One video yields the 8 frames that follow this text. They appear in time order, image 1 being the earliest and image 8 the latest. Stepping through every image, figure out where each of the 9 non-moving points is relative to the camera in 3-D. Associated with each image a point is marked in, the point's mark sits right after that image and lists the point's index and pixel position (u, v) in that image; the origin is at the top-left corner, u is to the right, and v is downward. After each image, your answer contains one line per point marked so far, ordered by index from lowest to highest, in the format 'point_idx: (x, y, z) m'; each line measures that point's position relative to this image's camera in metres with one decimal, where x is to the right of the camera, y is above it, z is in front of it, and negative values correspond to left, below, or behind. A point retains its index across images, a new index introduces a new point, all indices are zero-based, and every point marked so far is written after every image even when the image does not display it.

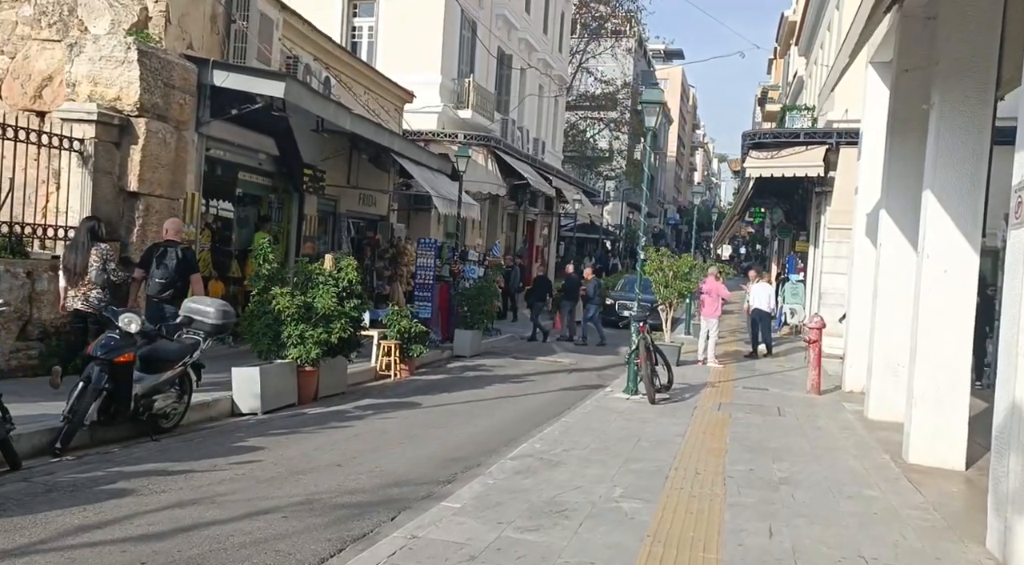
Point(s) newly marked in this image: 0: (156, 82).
0: (-4.2, +2.4, +12.9) m
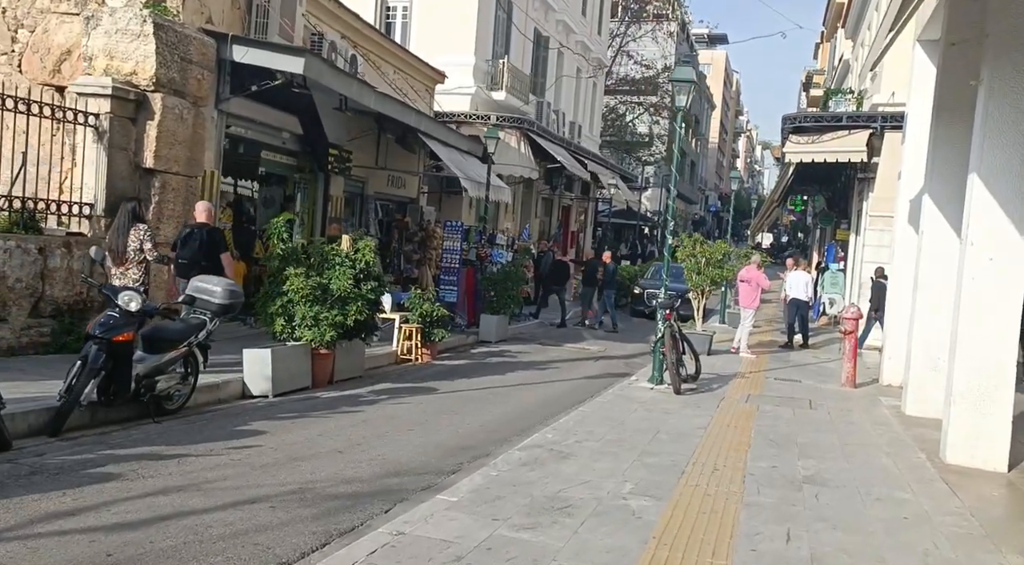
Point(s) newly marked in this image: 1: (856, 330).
0: (-3.9, +2.6, +12.6) m
1: (+4.8, -0.7, +15.1) m
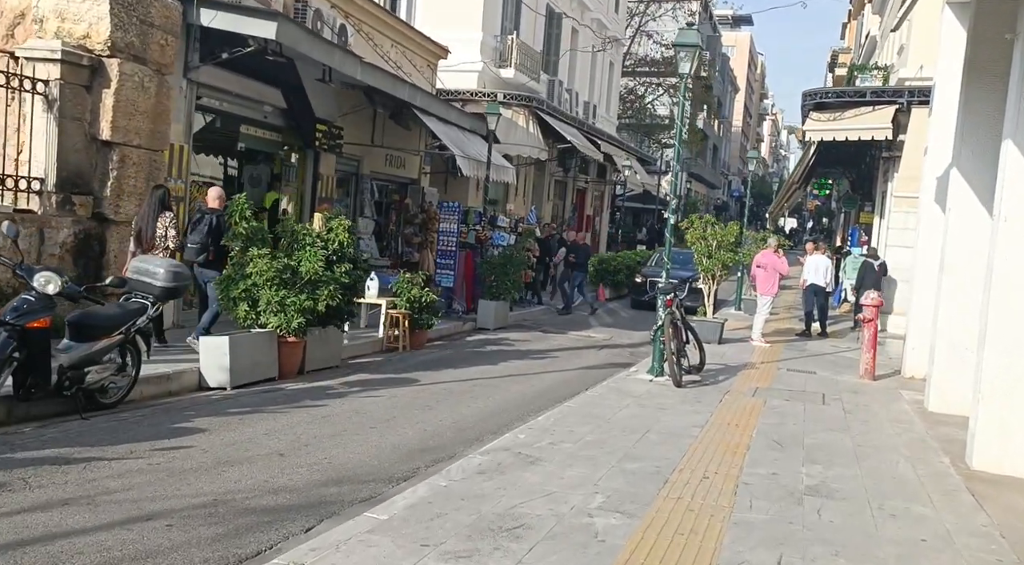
0: (-4.1, +2.8, +11.7) m
1: (+4.7, -0.5, +14.0) m
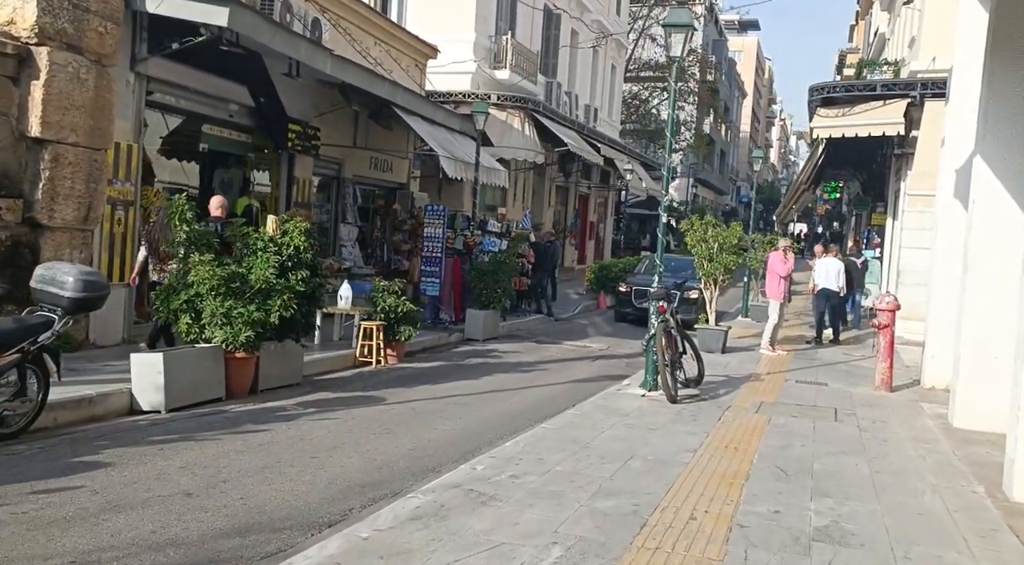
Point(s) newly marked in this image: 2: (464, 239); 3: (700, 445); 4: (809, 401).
0: (-4.3, +2.7, +10.6) m
1: (+4.4, -0.5, +12.8) m
2: (-0.8, +0.7, +19.1) m
3: (+1.4, -1.2, +8.3) m
4: (+3.2, -1.3, +11.7) m
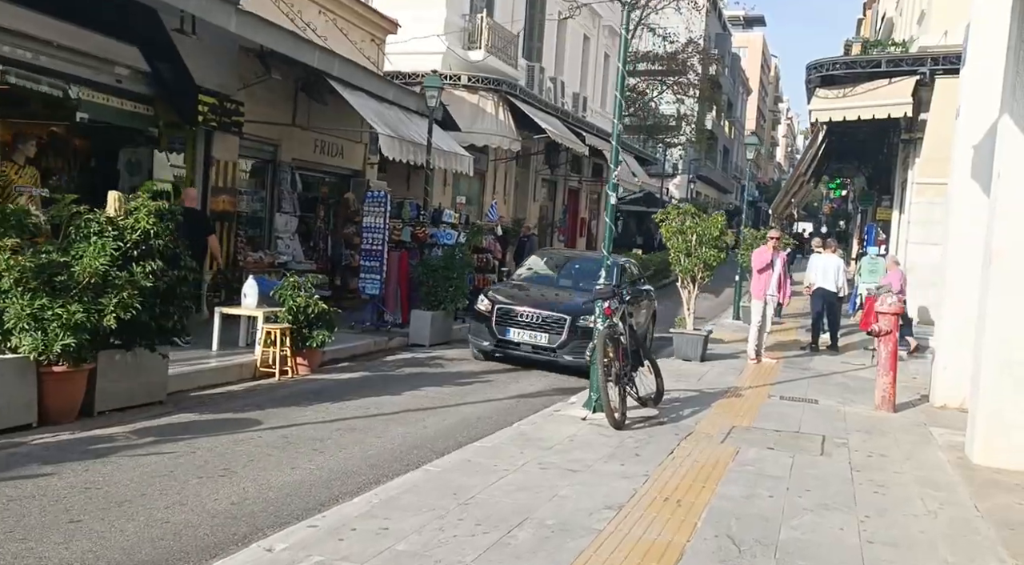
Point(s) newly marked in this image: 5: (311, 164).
0: (-5.1, +2.8, +8.4) m
1: (+3.7, -0.5, +10.6) m
2: (-1.5, +0.8, +17.0) m
3: (+0.7, -1.2, +6.1) m
4: (+2.4, -1.2, +9.5) m
5: (-3.4, +2.0, +18.2) m
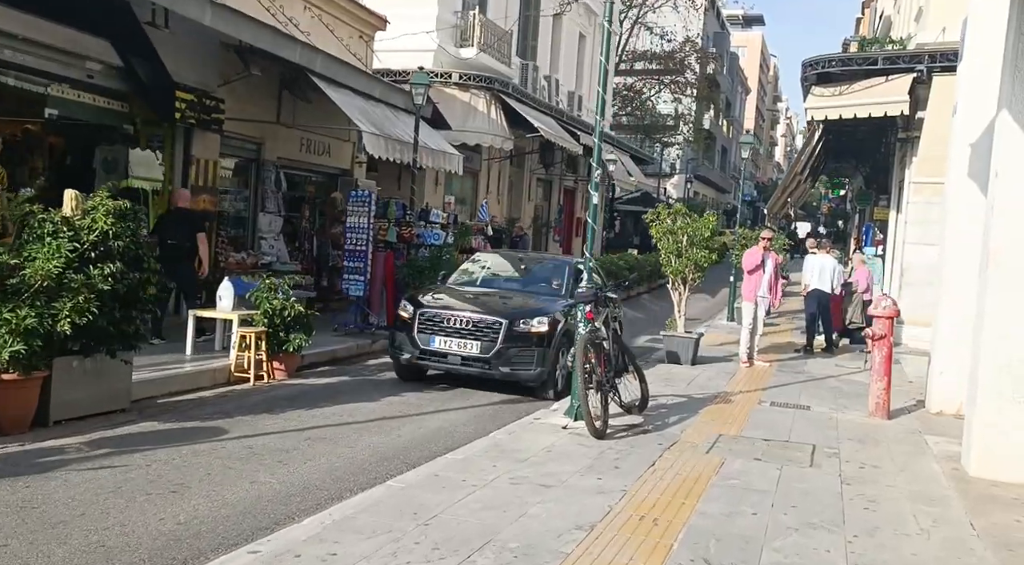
0: (-5.3, +2.7, +8.1) m
1: (+3.5, -0.5, +10.2) m
2: (-1.7, +0.8, +16.6) m
3: (+0.5, -1.2, +5.8) m
4: (+2.3, -1.3, +9.1) m
5: (-3.5, +2.0, +17.8) m
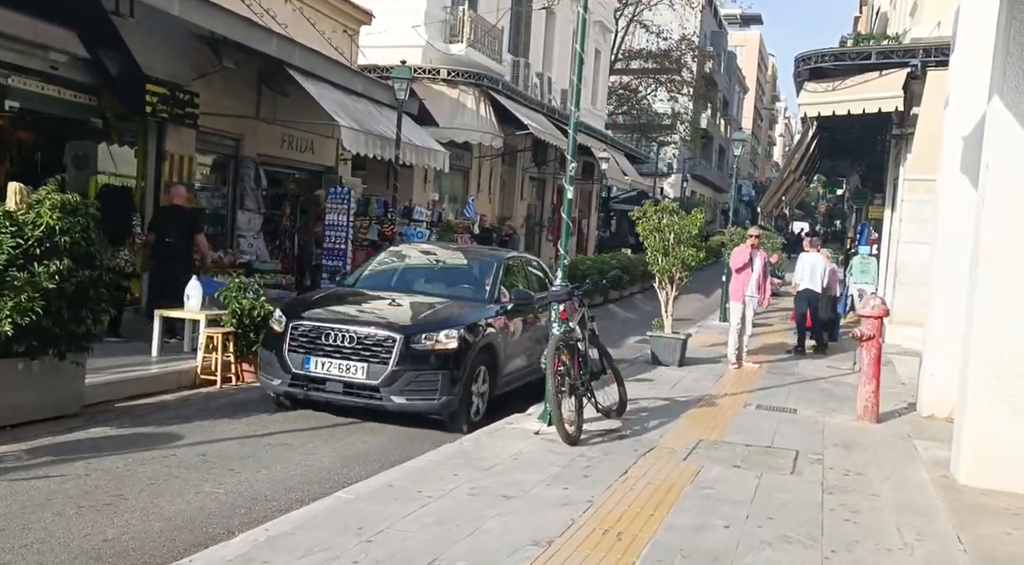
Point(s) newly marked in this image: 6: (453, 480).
0: (-5.5, +2.7, +7.7) m
1: (+3.3, -0.5, +9.8) m
2: (-2.0, +0.8, +16.2) m
3: (+0.3, -1.2, +5.4) m
4: (+2.0, -1.2, +8.7) m
5: (-3.8, +2.0, +17.4) m
6: (-0.3, -1.1, +6.4) m
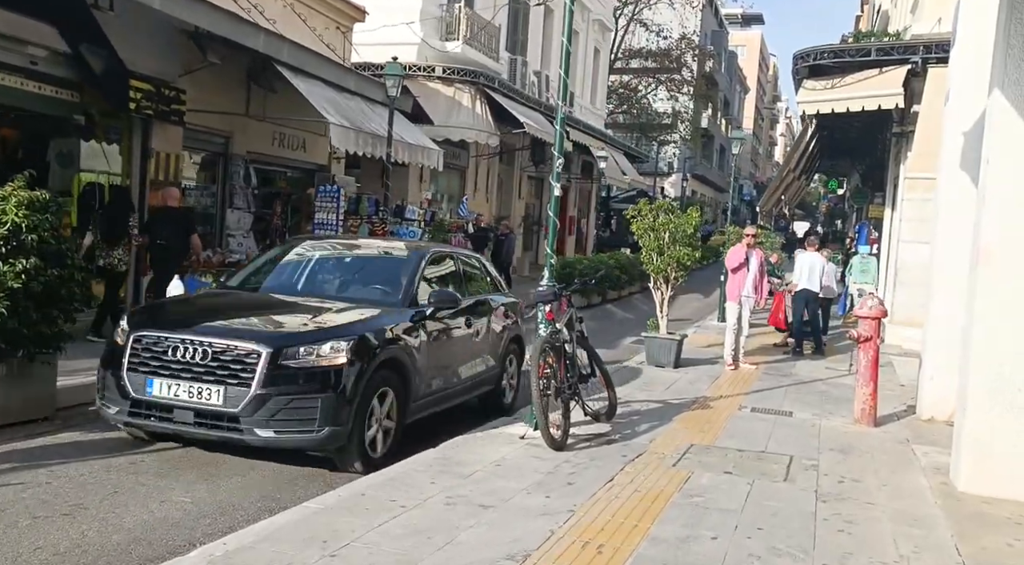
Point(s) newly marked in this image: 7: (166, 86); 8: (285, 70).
0: (-5.6, +2.8, +7.4) m
1: (+3.2, -0.5, +9.6) m
2: (-2.0, +0.8, +16.0) m
3: (+0.1, -1.2, +5.1) m
4: (+1.9, -1.2, +8.5) m
5: (-3.9, +2.0, +17.2) m
6: (-0.4, -1.1, +6.1) m
7: (-4.3, +2.4, +13.4) m
8: (-3.0, +2.8, +14.8) m
